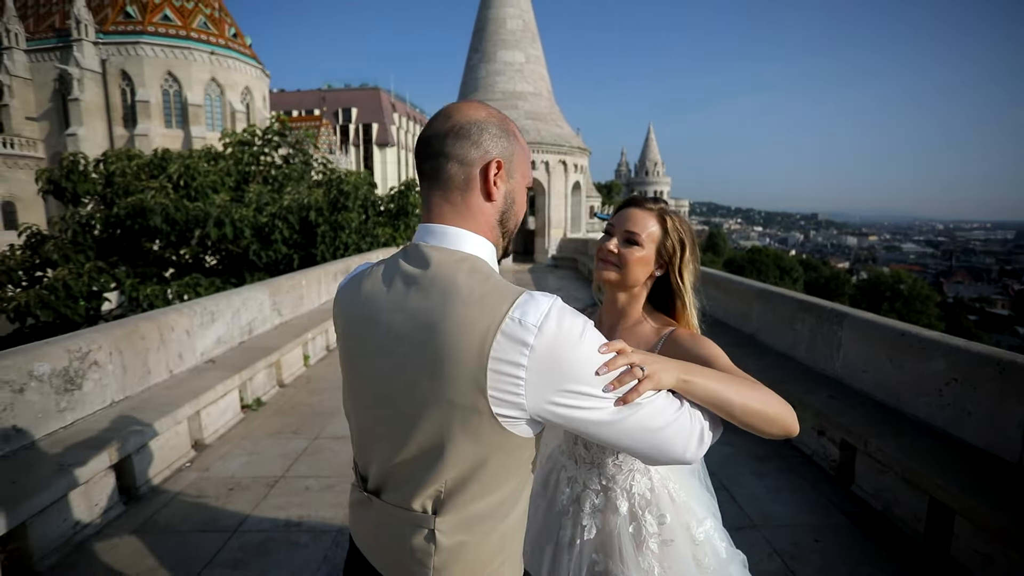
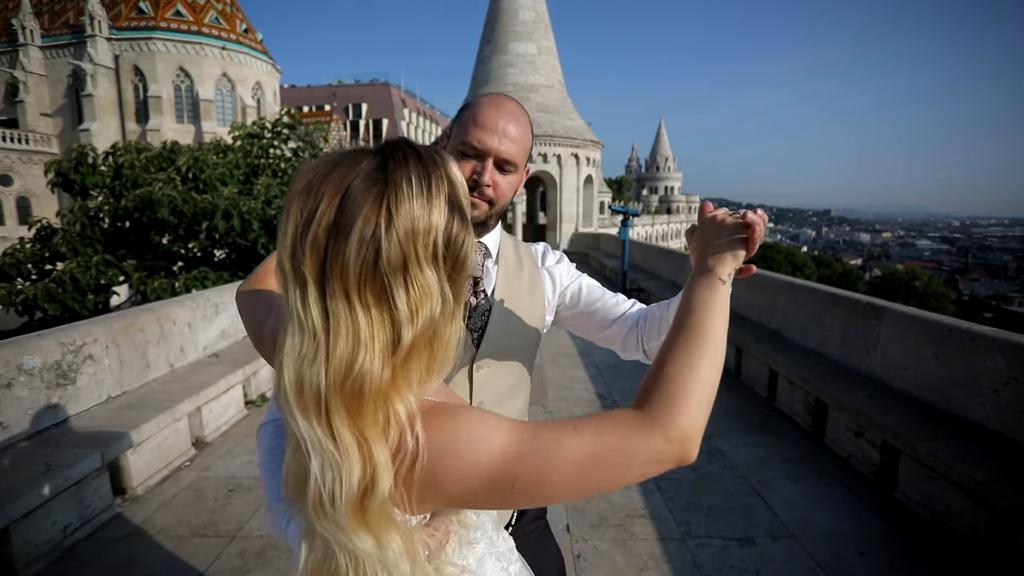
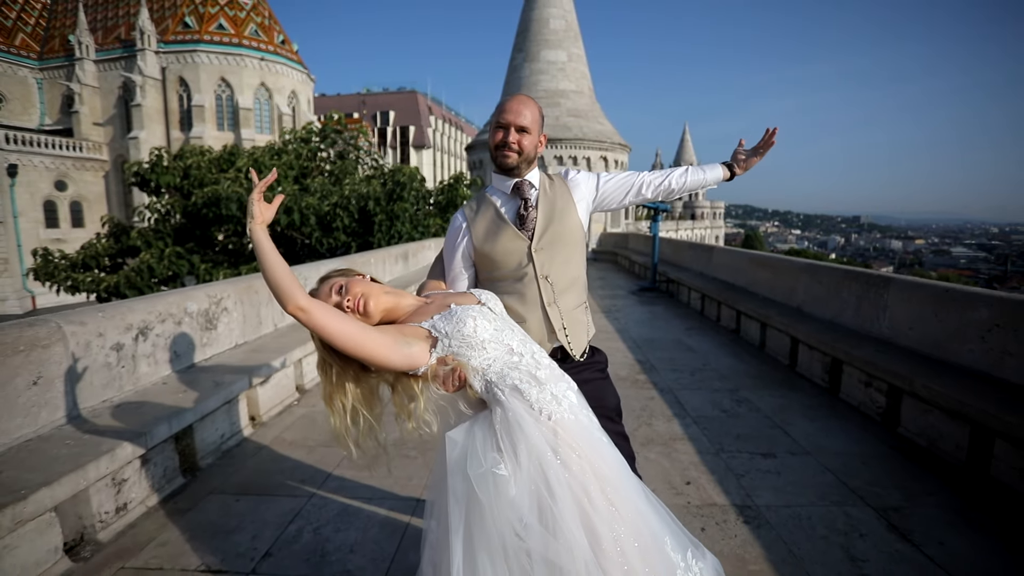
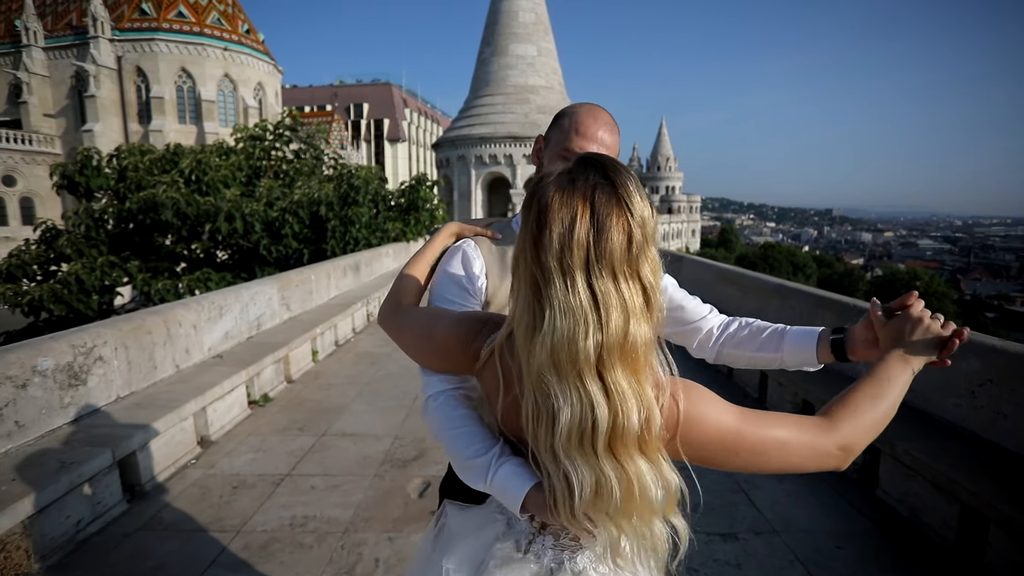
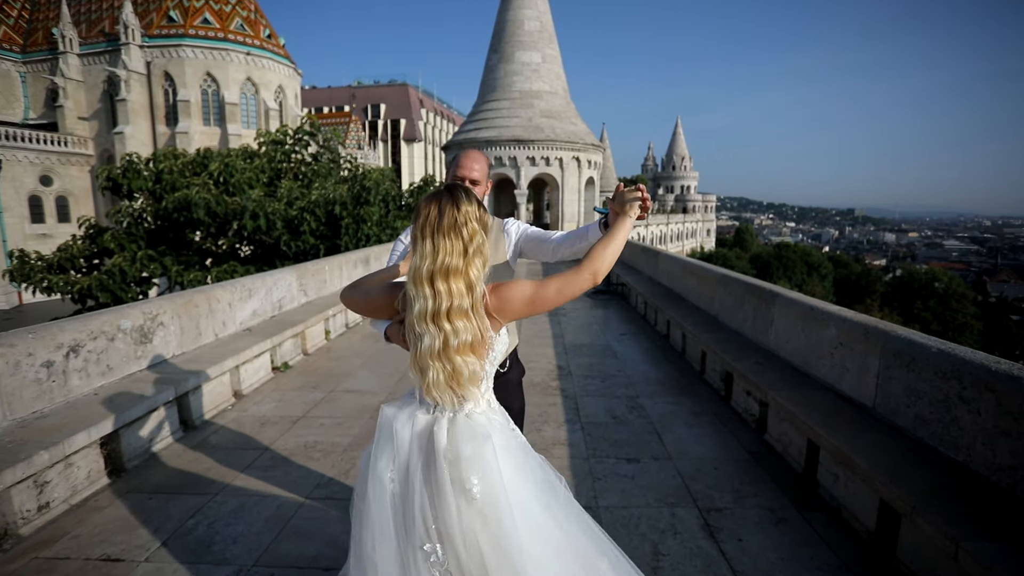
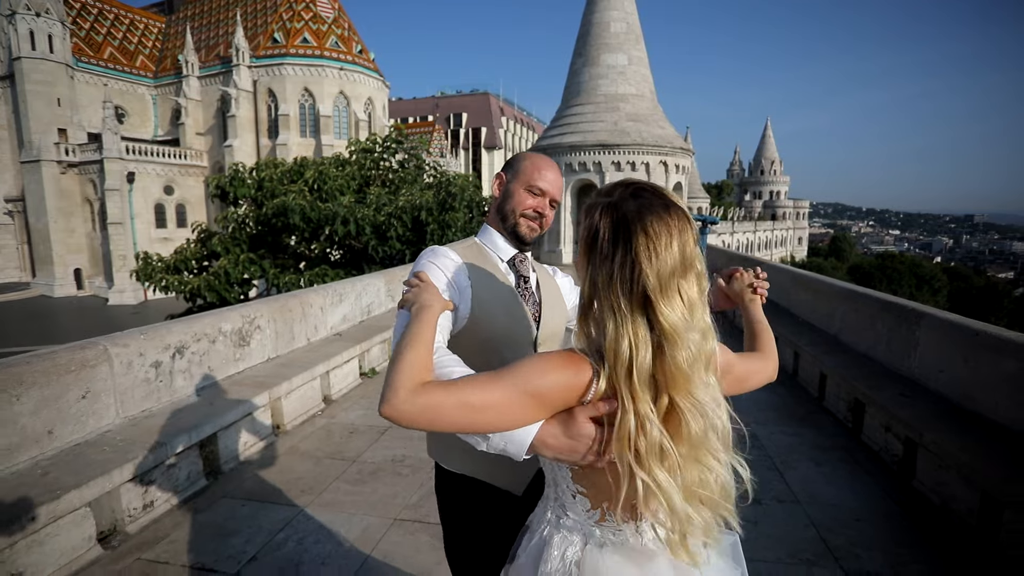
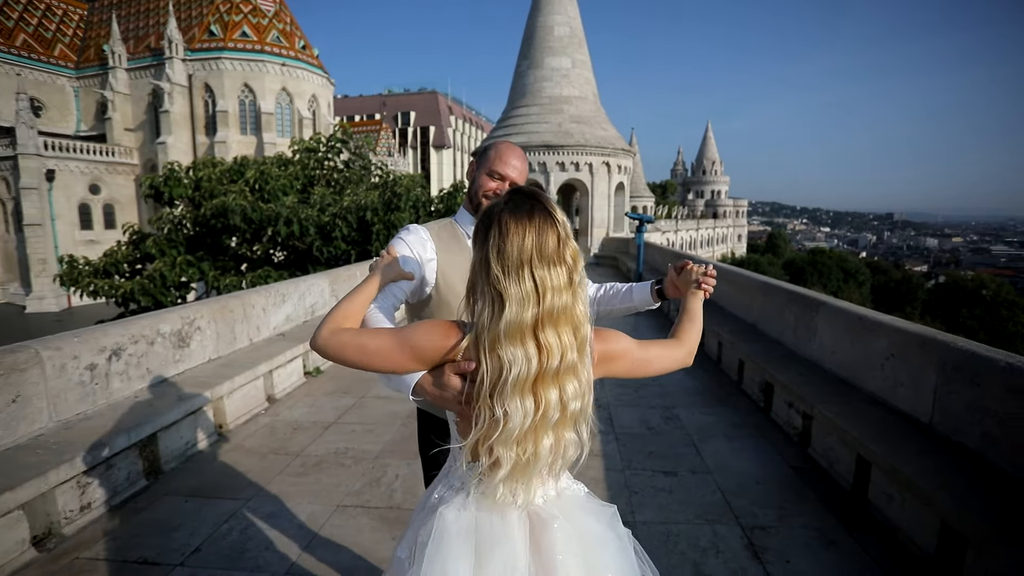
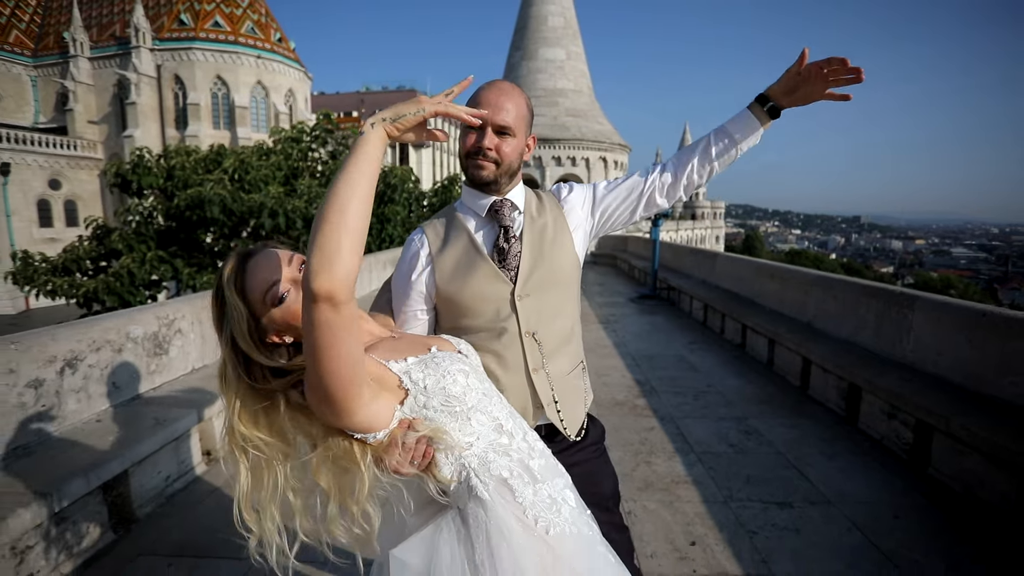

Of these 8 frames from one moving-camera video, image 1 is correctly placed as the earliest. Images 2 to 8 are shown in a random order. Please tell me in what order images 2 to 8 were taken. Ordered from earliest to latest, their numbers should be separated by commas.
6, 7, 5, 4, 2, 8, 3
